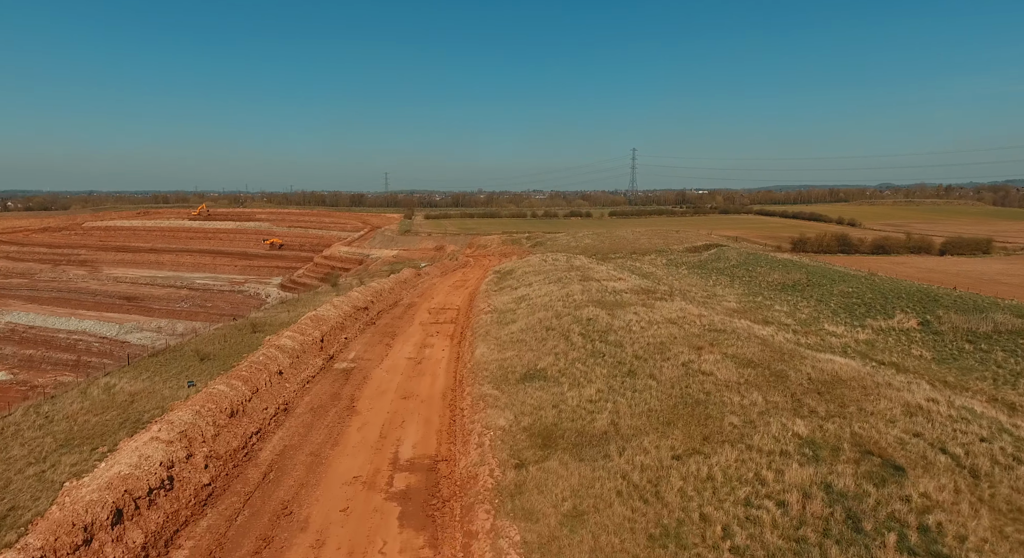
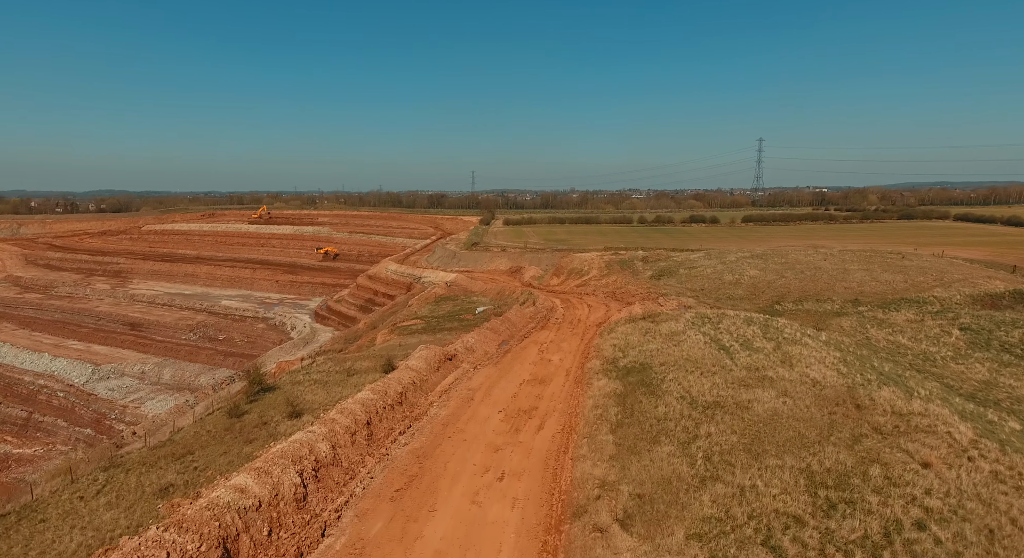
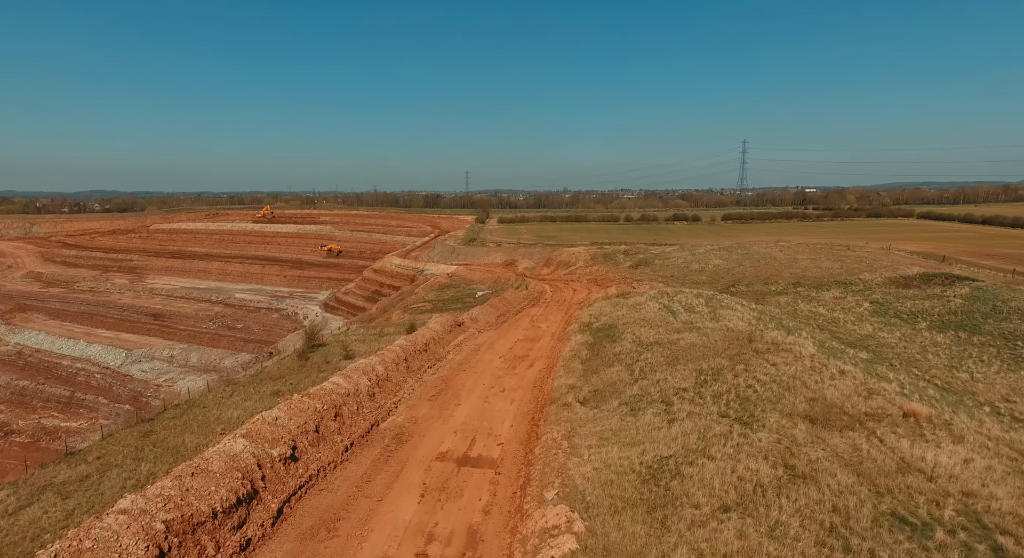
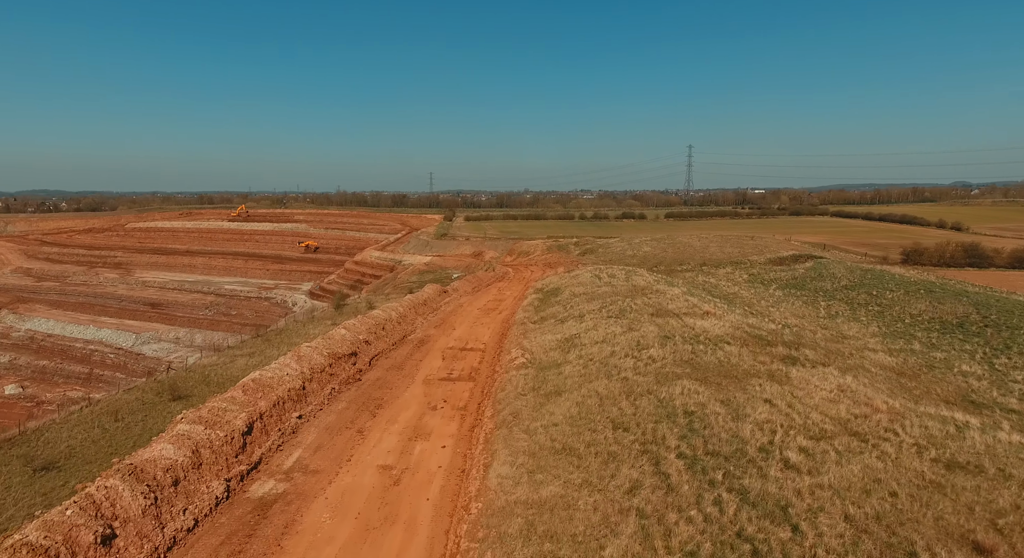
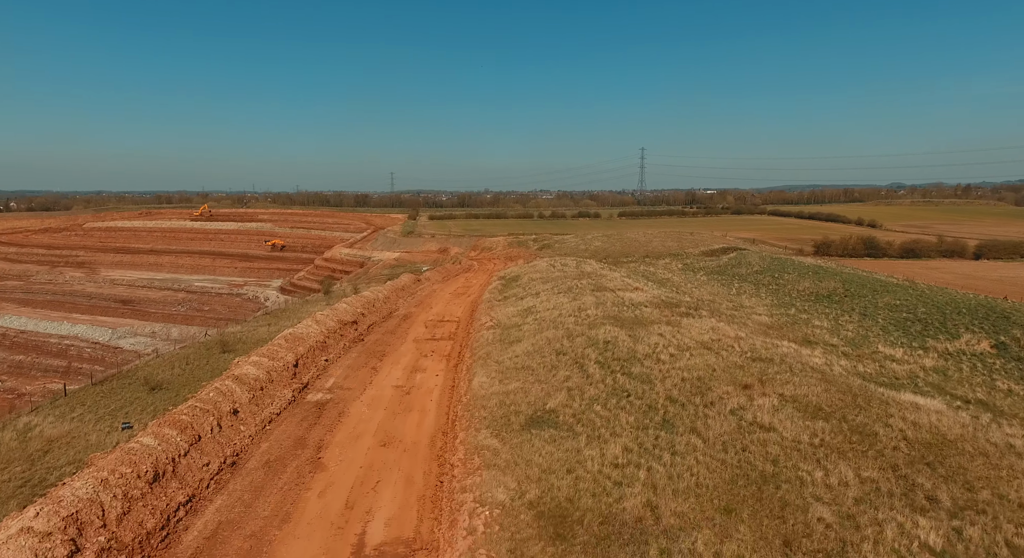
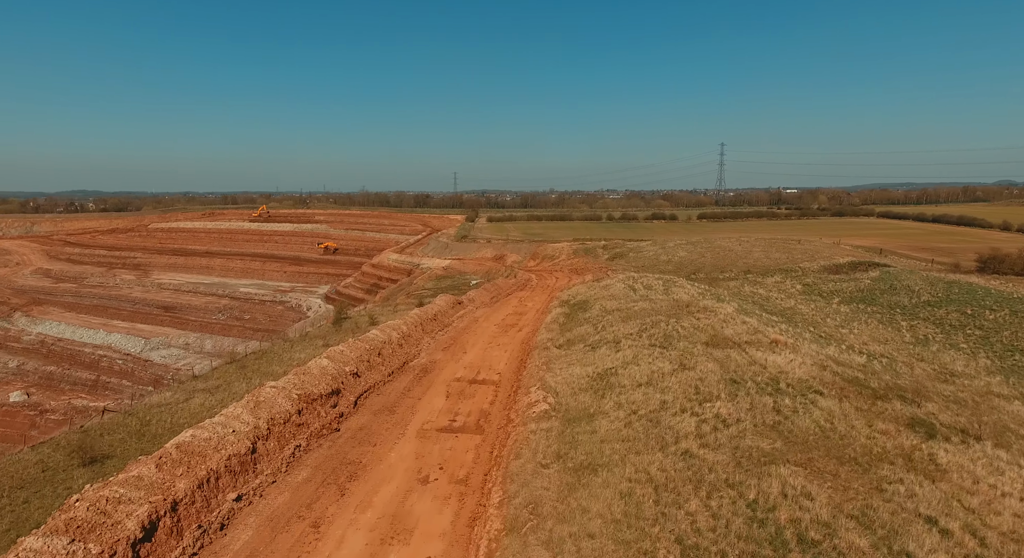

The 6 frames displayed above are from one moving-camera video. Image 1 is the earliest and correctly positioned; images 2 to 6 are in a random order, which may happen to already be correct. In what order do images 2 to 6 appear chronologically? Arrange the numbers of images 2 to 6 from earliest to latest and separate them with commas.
5, 4, 6, 3, 2
